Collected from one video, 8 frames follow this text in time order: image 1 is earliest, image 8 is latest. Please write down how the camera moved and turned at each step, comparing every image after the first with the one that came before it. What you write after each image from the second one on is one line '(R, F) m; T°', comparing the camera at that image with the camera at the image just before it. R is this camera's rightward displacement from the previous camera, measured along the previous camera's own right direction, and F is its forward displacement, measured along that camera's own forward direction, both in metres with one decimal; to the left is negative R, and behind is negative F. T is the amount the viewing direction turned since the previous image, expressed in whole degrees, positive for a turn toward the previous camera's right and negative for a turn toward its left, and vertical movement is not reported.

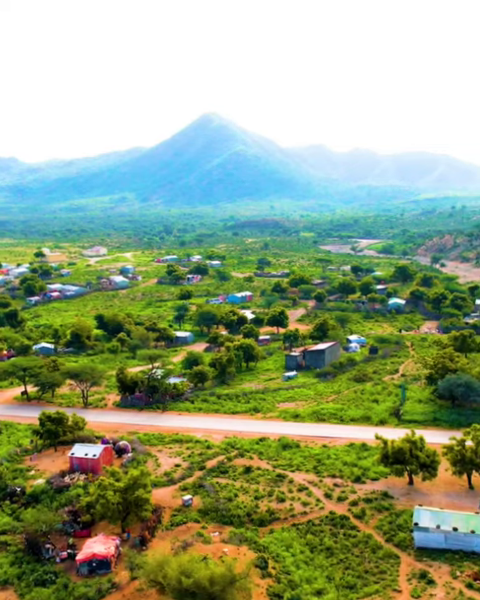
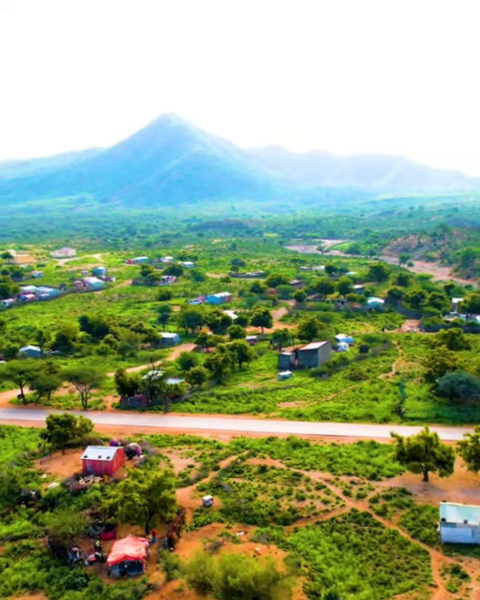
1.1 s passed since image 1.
(-1.5, 0.0) m; +2°
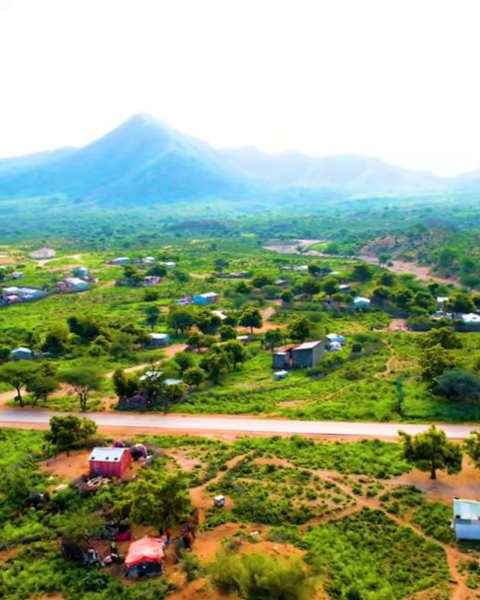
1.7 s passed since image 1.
(-0.9, 0.0) m; +1°
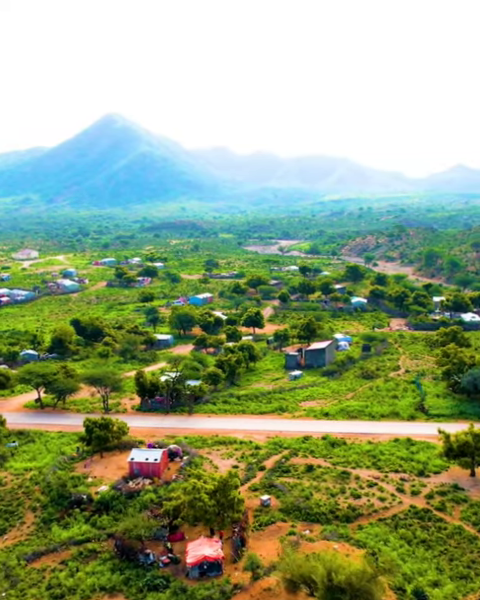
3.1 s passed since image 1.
(-1.8, 0.0) m; +1°
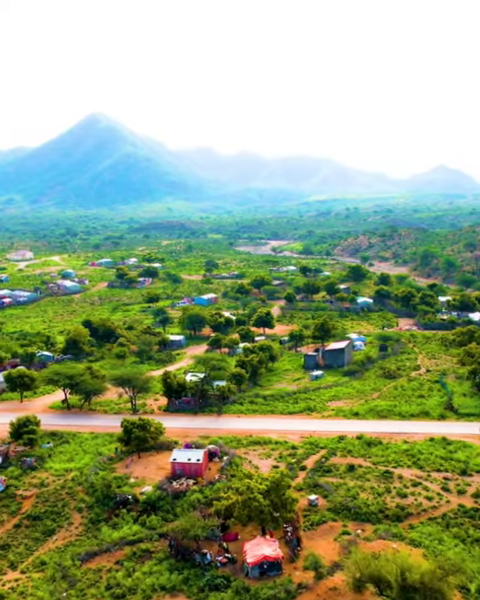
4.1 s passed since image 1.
(-1.6, 0.0) m; 0°
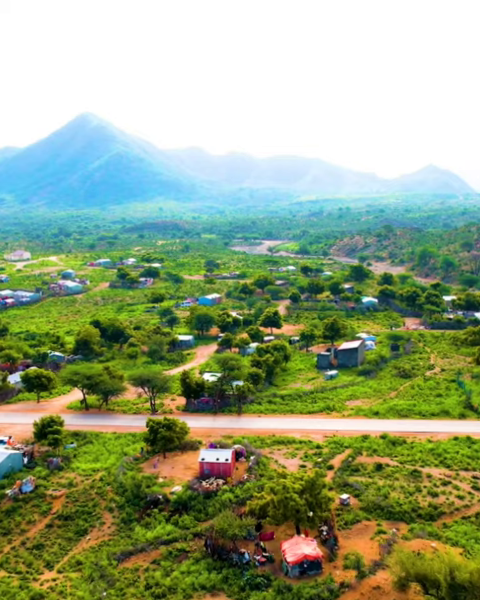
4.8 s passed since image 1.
(-1.0, 0.0) m; 0°
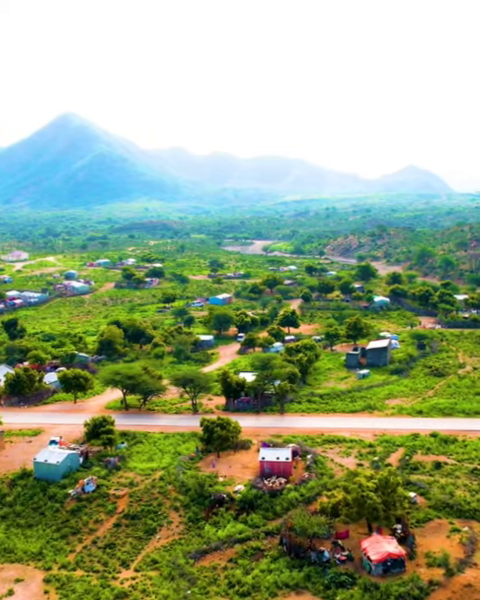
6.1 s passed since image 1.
(-2.1, -0.1) m; 0°
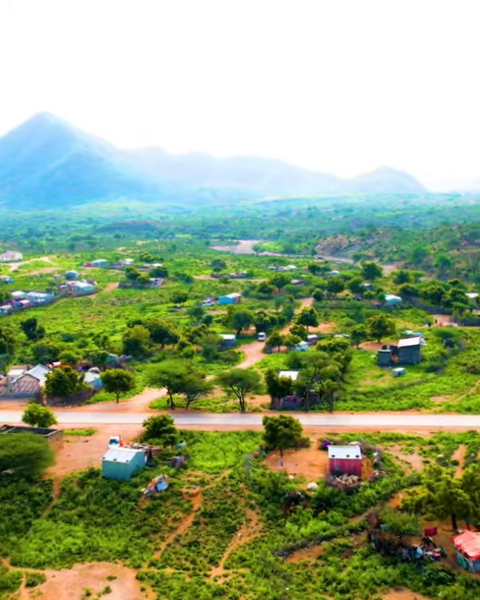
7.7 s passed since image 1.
(-2.6, -0.1) m; 0°
